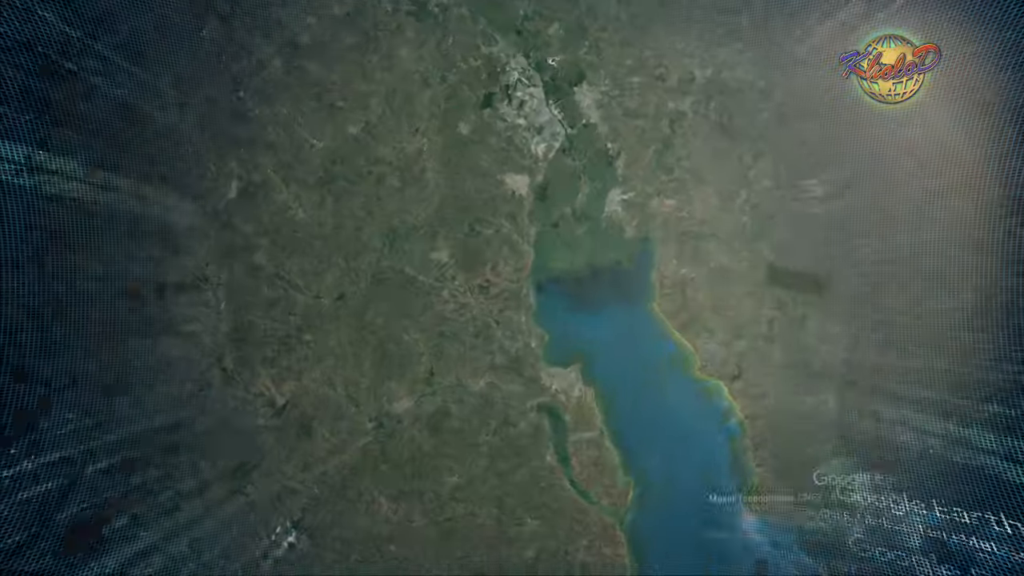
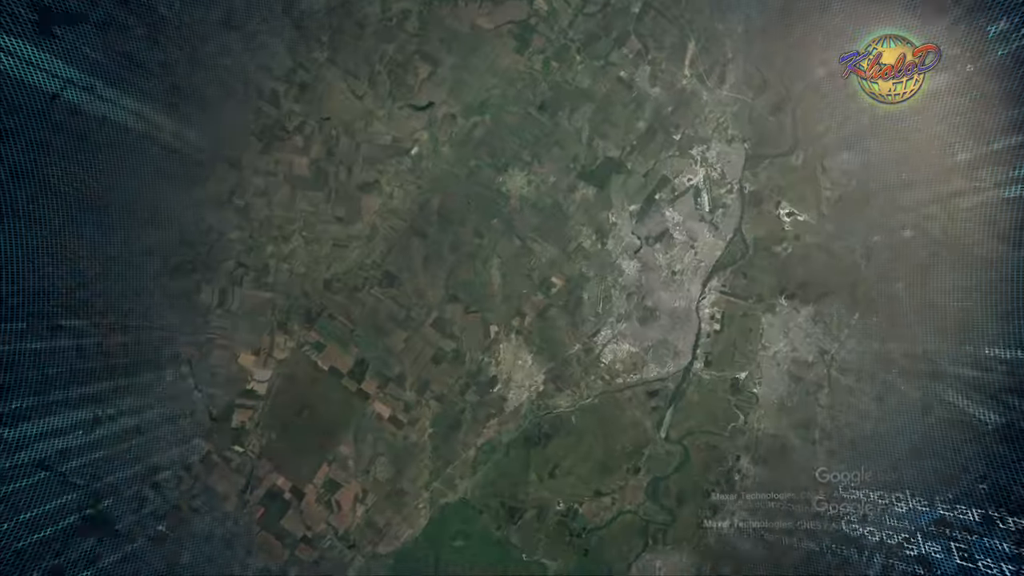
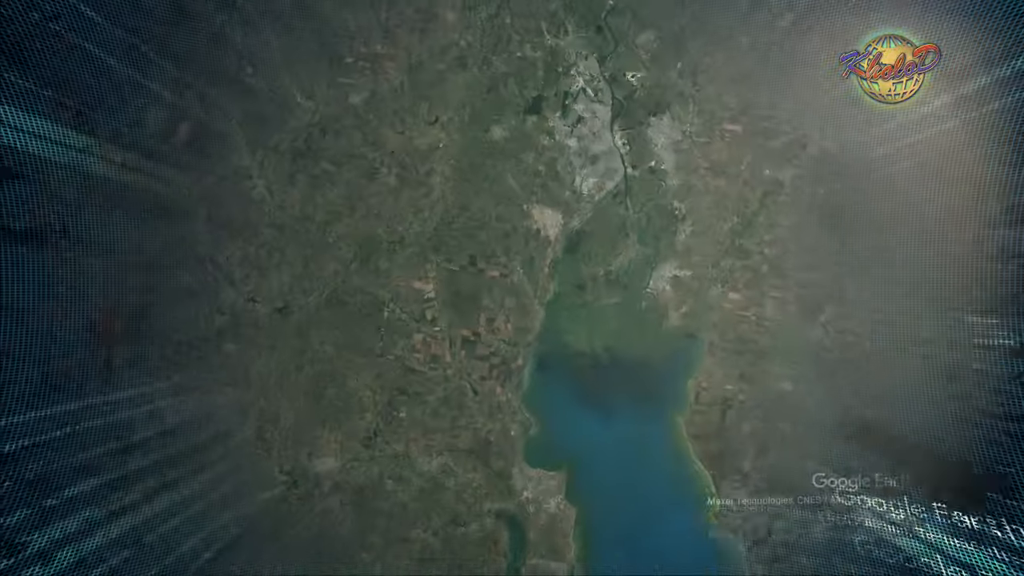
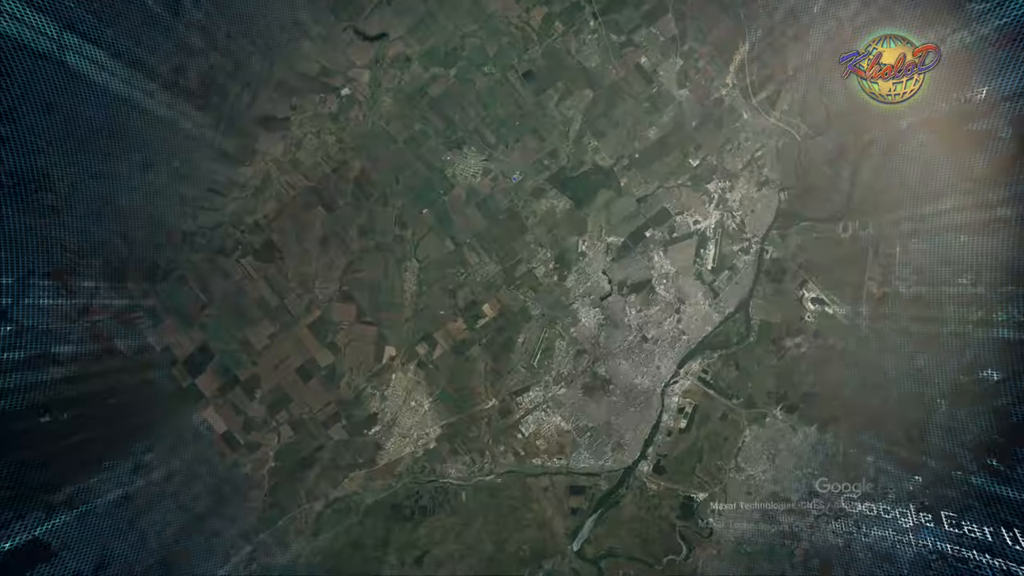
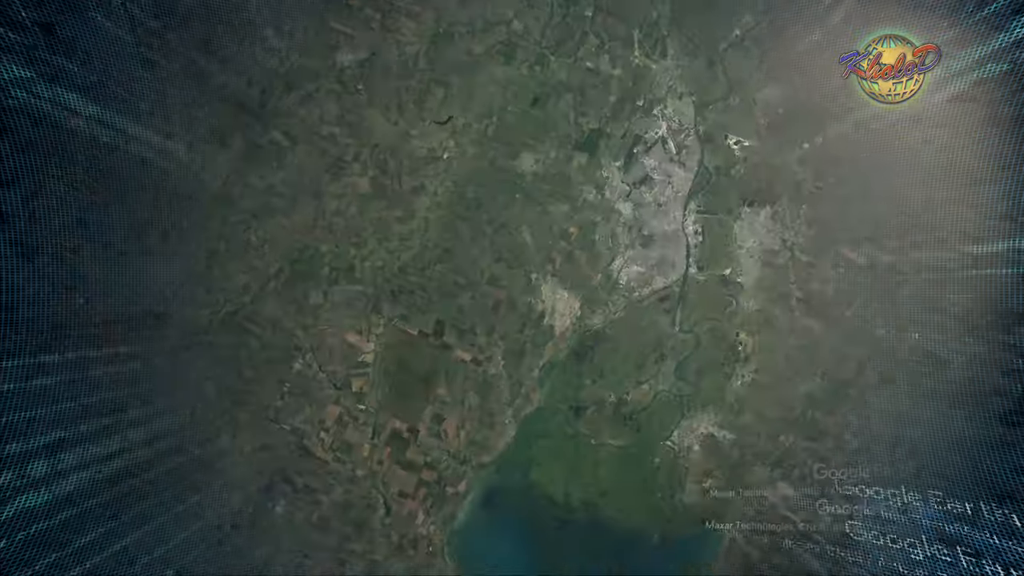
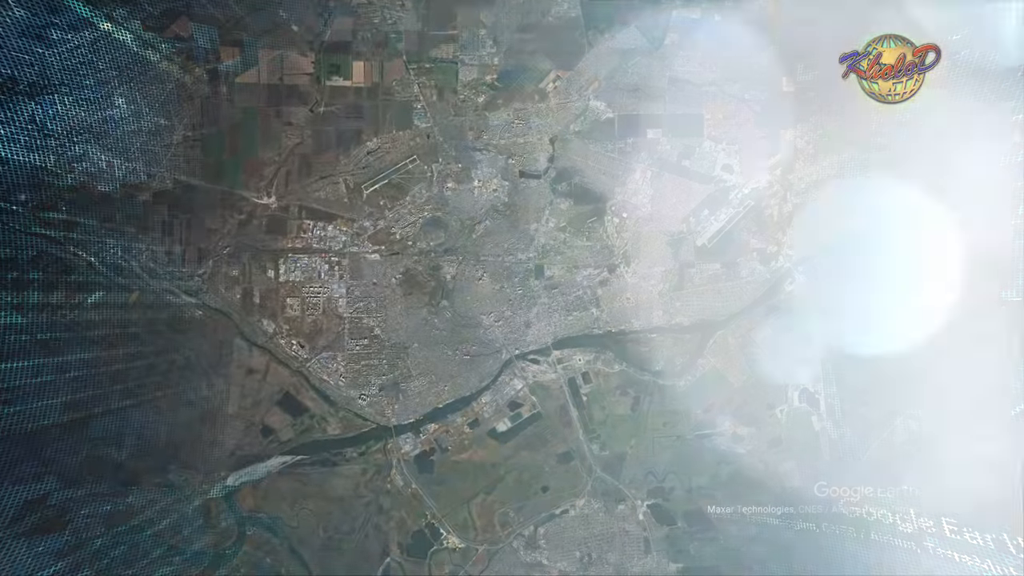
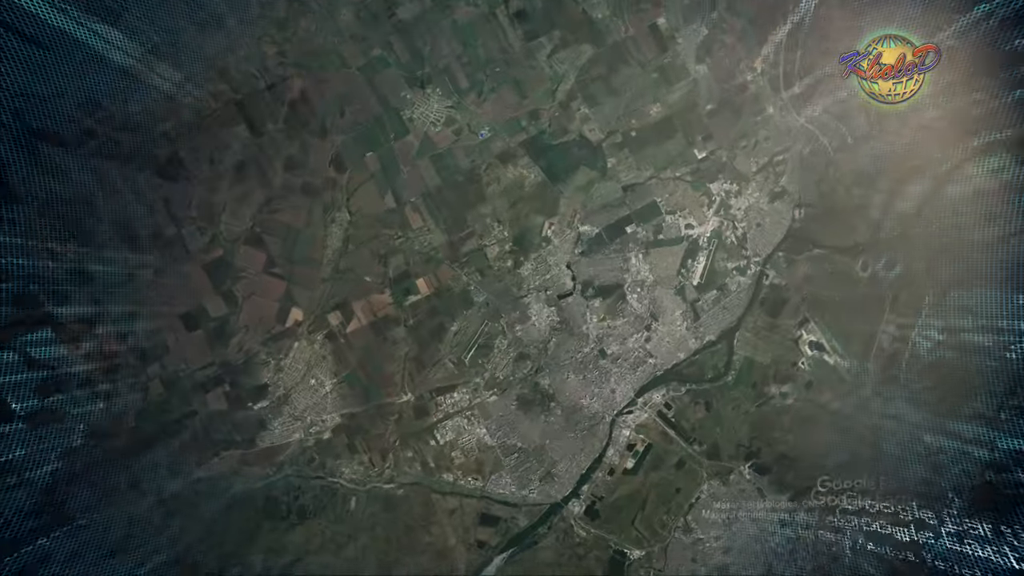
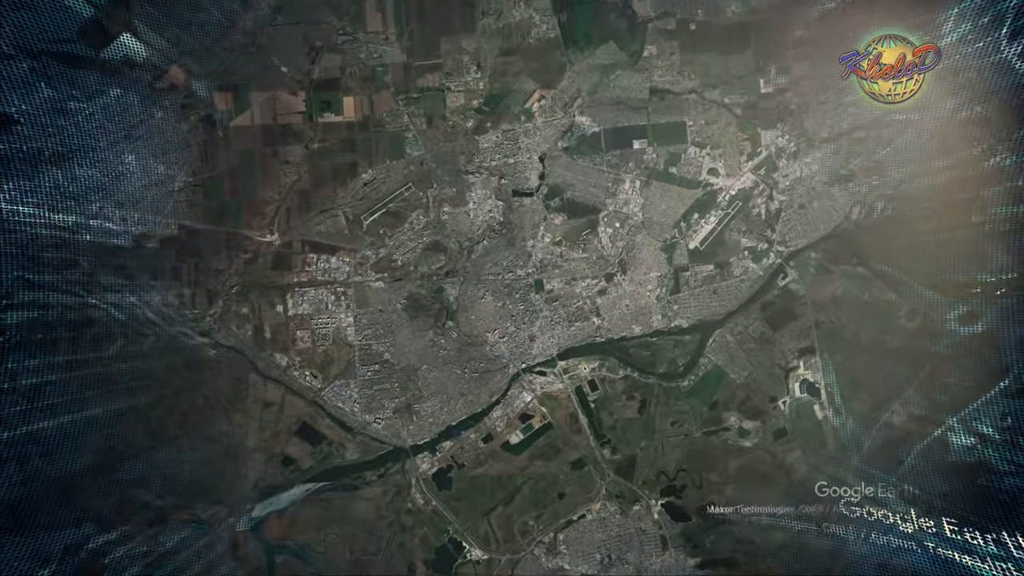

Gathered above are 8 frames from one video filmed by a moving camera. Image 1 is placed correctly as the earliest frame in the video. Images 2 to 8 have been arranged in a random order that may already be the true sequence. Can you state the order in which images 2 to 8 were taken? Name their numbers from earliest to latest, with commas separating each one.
3, 5, 2, 4, 7, 8, 6
